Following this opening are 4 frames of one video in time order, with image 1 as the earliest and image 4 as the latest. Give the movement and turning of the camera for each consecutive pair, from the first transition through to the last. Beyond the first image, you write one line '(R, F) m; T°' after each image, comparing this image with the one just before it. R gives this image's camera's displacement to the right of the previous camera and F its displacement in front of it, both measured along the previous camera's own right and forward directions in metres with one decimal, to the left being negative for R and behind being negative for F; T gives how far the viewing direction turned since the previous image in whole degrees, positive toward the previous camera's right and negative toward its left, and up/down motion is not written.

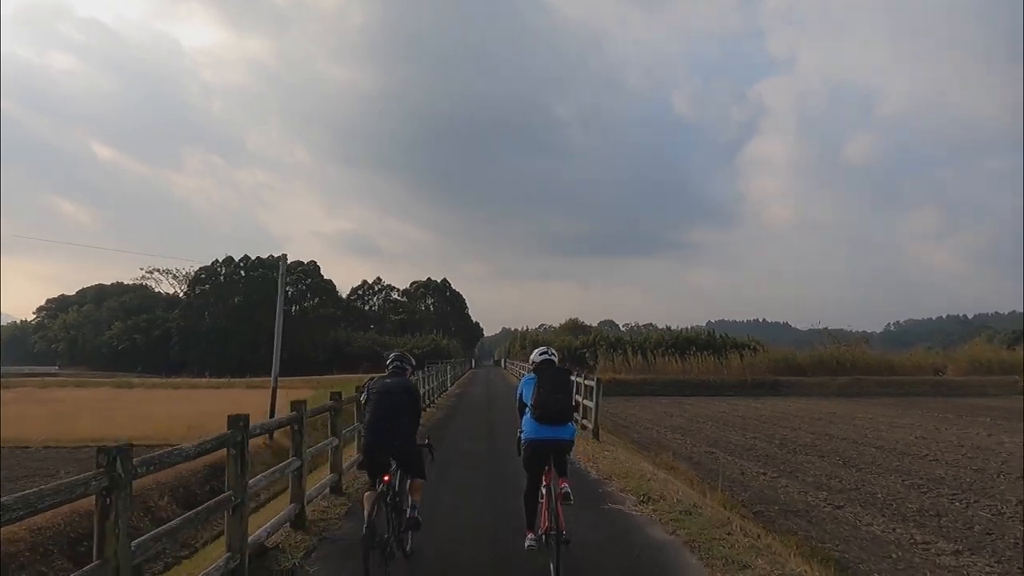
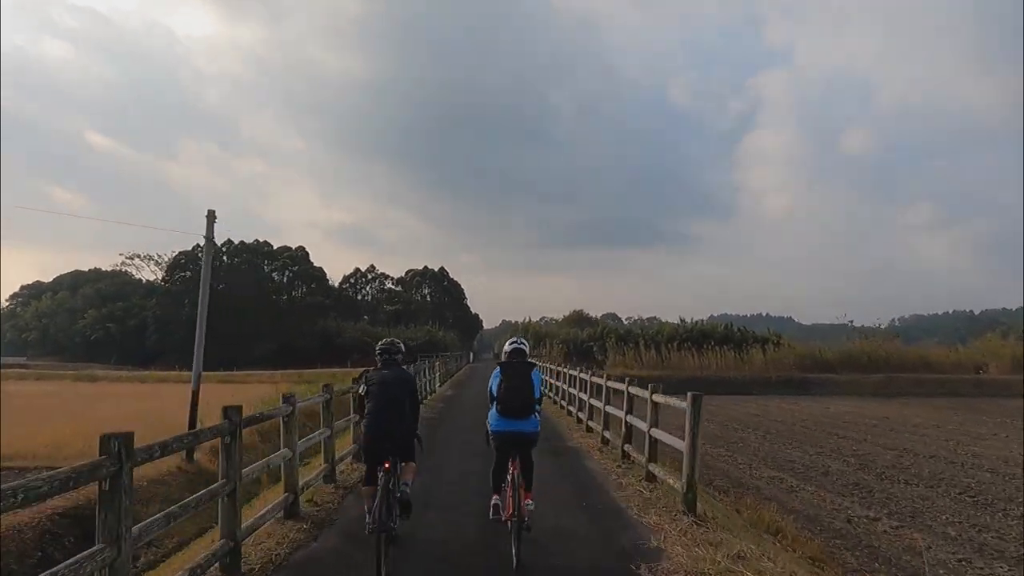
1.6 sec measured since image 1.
(-0.1, +2.6) m; 0°
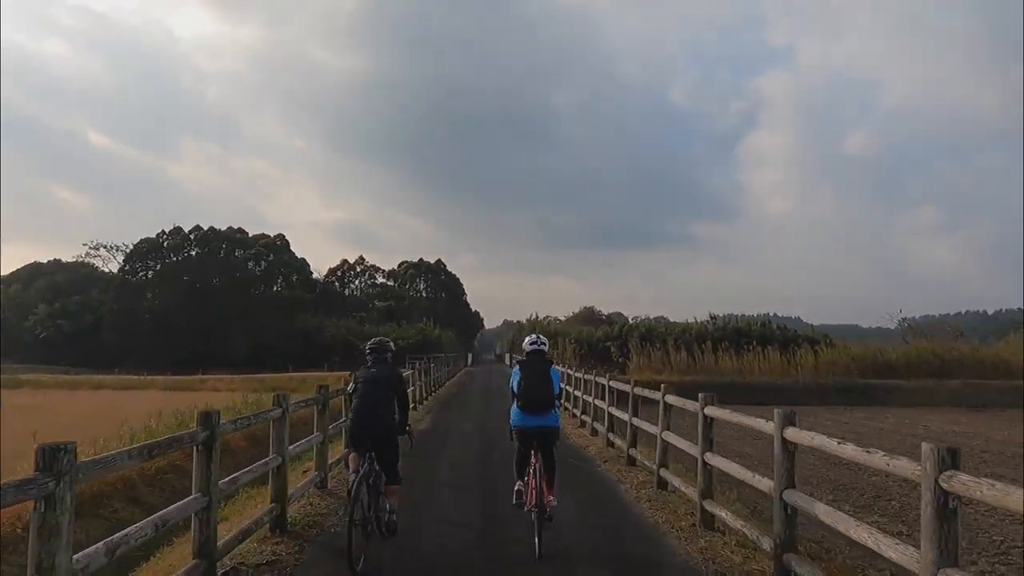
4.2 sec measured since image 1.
(-0.2, +4.2) m; 0°
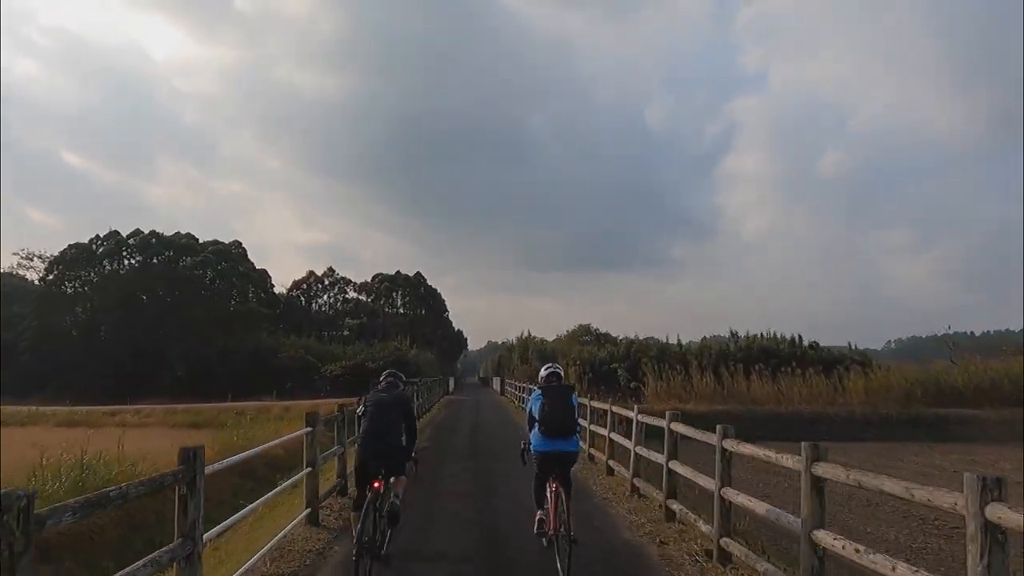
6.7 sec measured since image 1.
(-0.4, +4.1) m; +2°
